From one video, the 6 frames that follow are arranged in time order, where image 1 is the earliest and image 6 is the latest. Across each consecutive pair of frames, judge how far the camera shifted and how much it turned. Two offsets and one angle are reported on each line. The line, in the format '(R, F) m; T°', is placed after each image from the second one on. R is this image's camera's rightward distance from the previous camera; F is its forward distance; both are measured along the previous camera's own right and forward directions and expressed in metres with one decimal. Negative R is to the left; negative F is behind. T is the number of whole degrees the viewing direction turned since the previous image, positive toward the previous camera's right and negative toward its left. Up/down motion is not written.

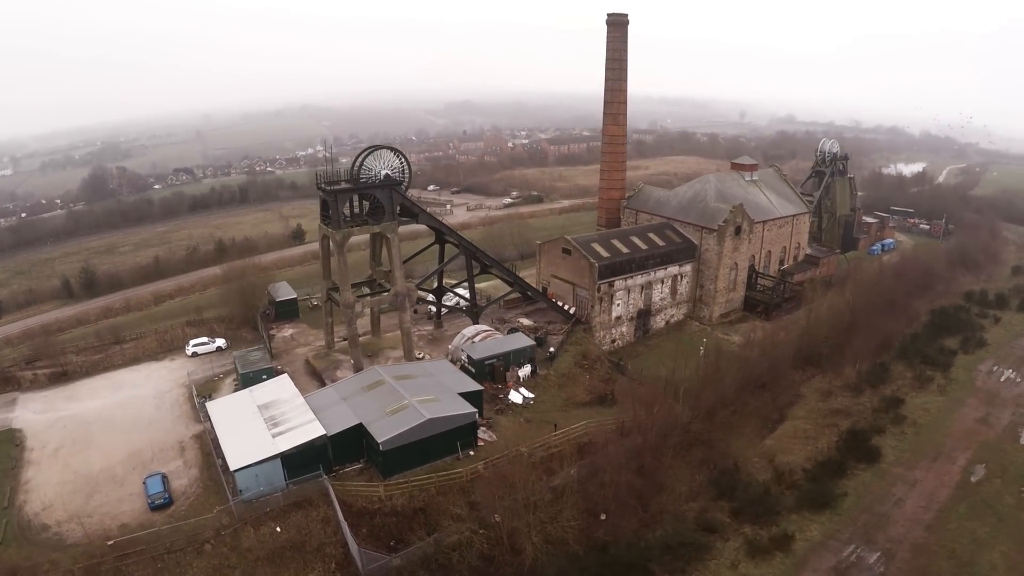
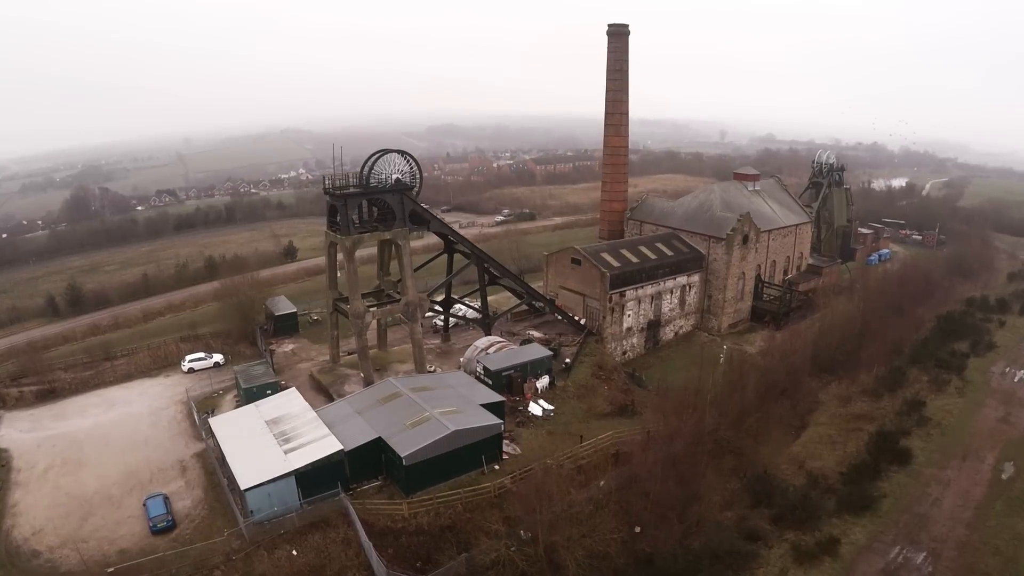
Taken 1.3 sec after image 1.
(-1.5, +0.8) m; +2°
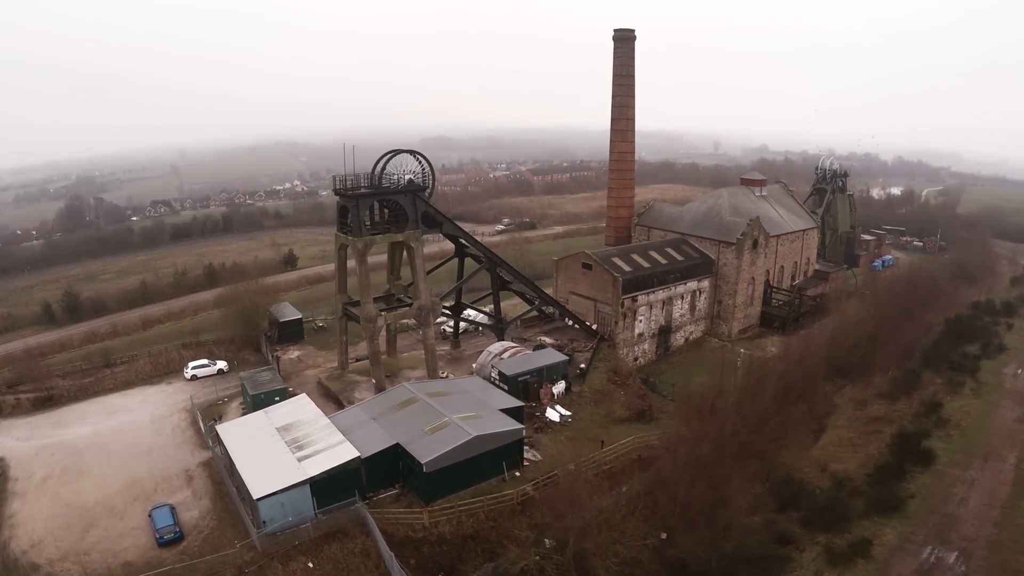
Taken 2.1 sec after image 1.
(-1.0, +0.5) m; +1°
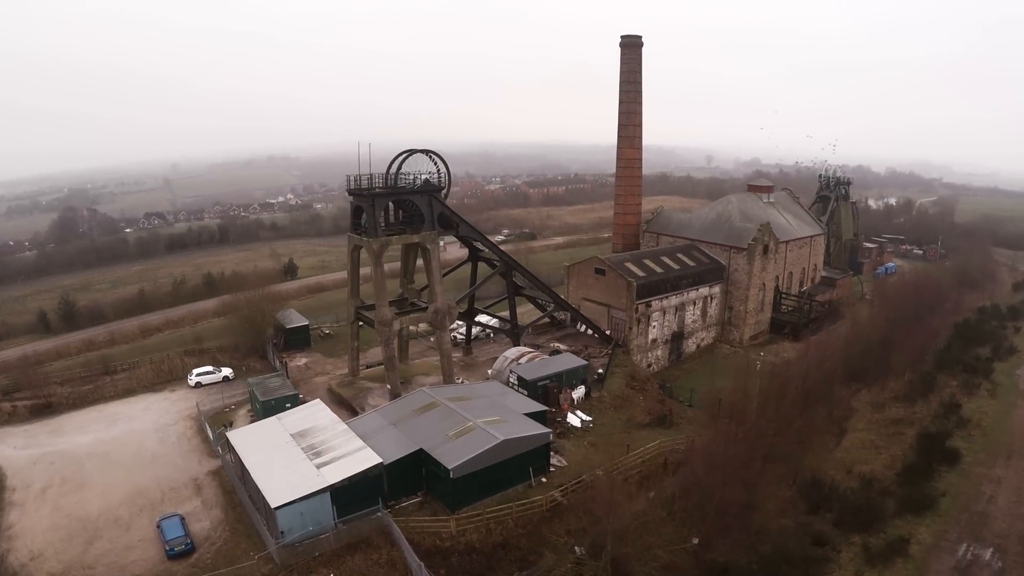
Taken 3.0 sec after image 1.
(-1.1, +0.5) m; +1°
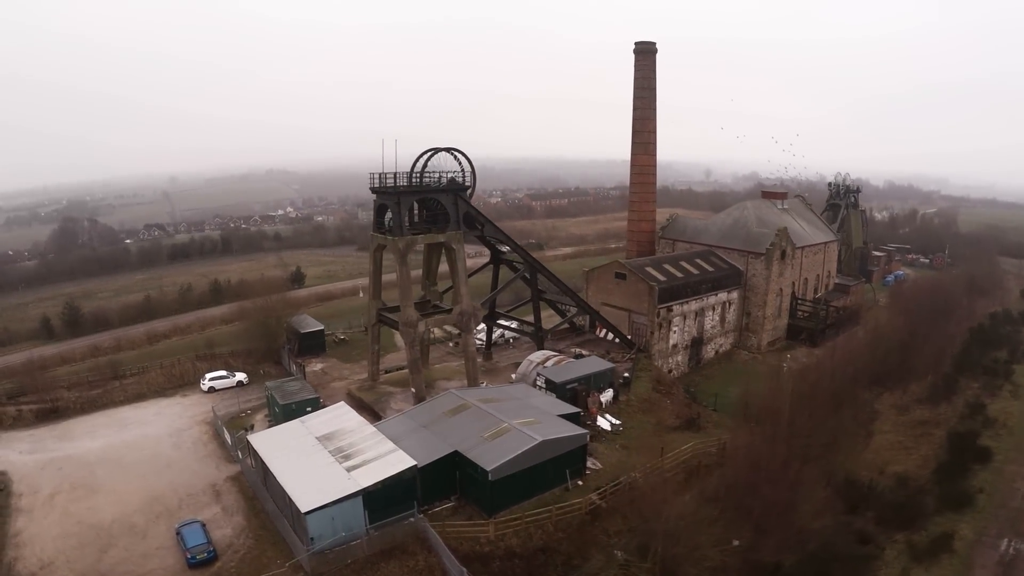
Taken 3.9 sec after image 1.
(-1.3, +0.5) m; +1°
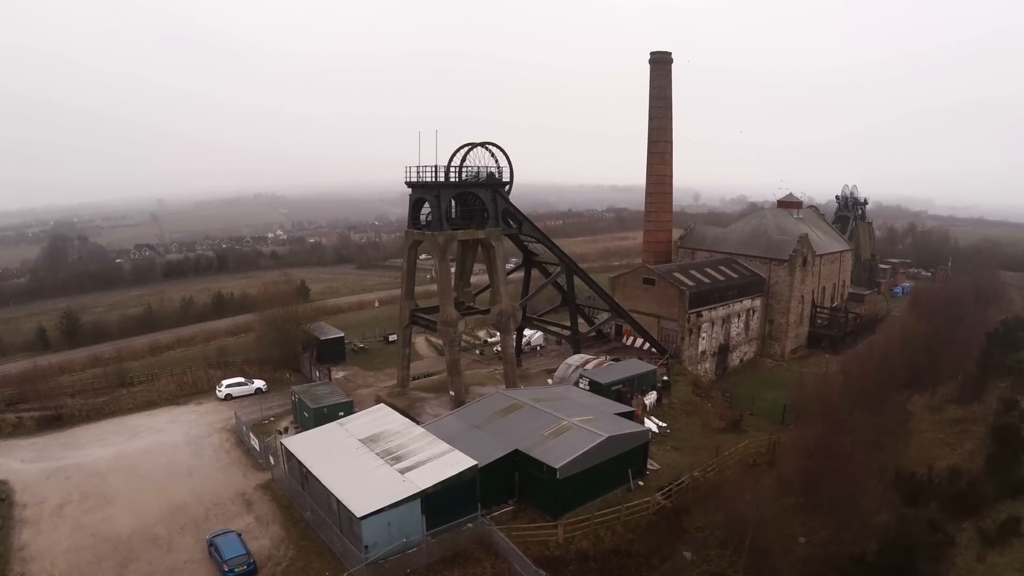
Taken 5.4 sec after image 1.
(-2.2, +0.8) m; +2°
